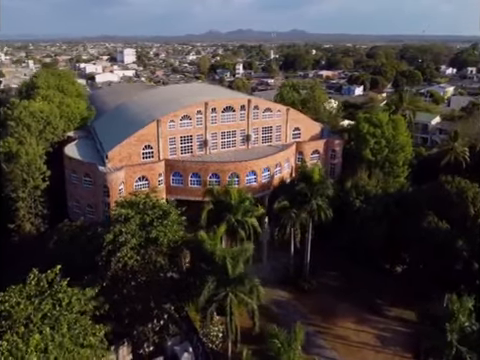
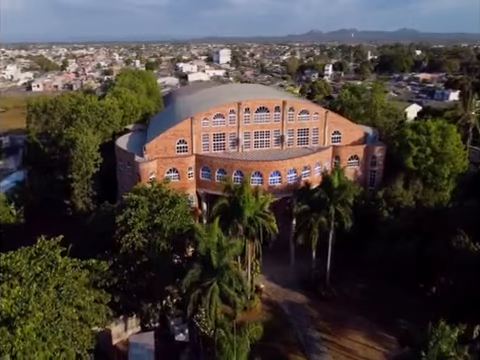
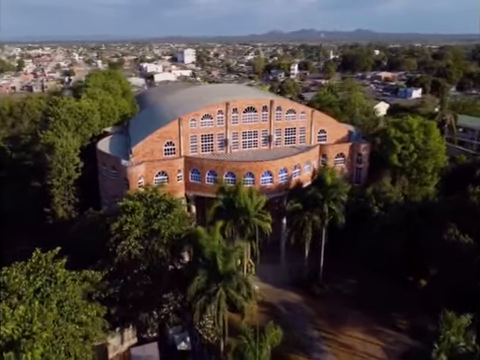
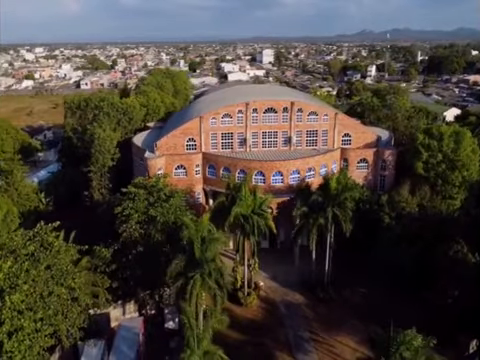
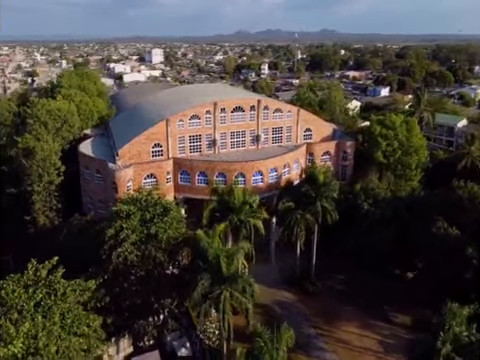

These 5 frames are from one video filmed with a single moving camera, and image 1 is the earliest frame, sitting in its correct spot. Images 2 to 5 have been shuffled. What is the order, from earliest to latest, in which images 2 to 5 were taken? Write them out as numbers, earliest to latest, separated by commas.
5, 3, 2, 4
